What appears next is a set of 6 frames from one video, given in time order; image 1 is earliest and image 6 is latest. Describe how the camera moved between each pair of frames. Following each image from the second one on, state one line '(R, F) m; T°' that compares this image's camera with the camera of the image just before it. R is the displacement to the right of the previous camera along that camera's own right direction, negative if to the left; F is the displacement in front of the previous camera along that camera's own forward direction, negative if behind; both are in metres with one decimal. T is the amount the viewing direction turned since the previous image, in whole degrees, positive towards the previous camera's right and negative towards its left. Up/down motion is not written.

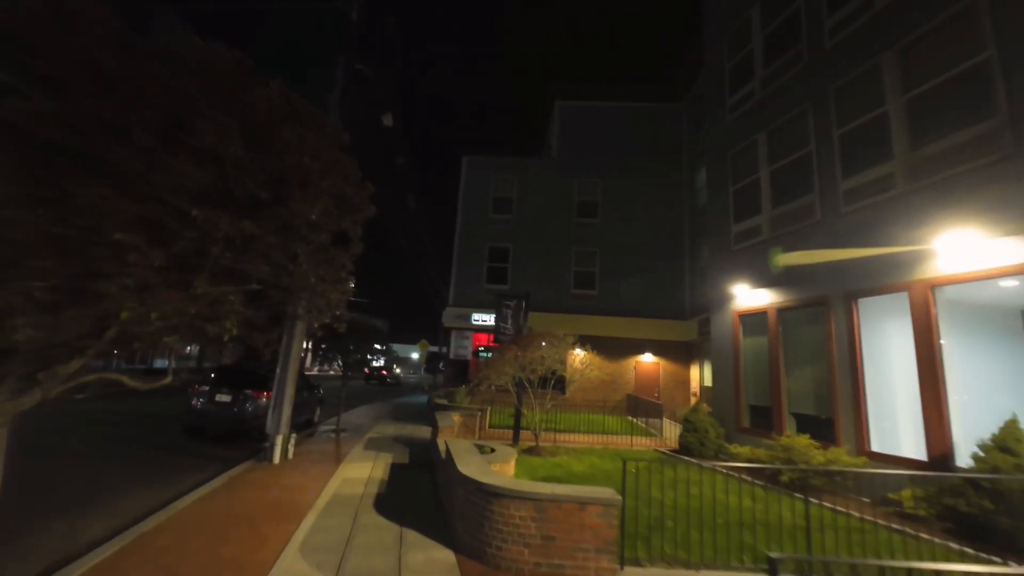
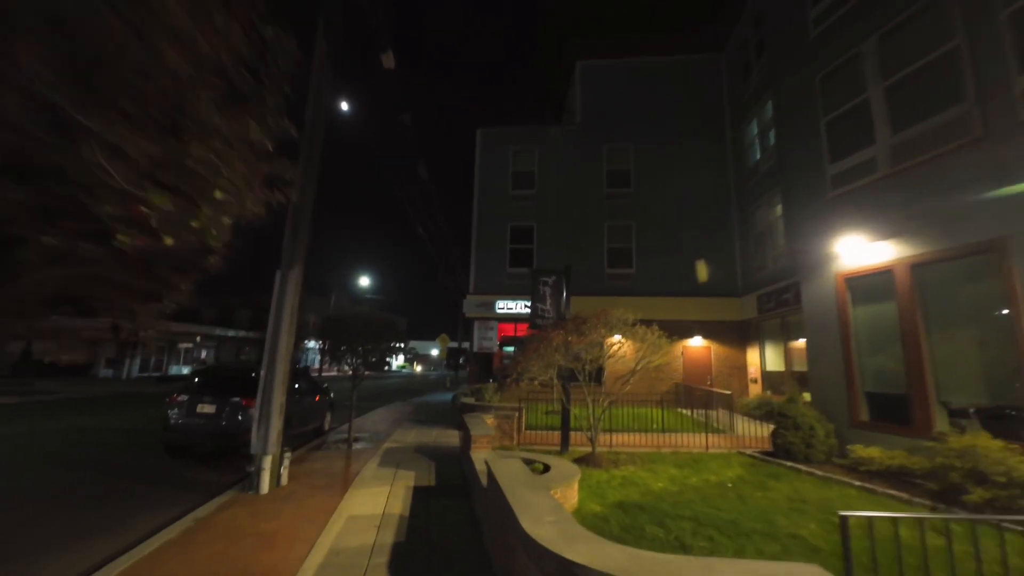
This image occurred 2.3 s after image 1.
(-0.6, +2.2) m; -2°
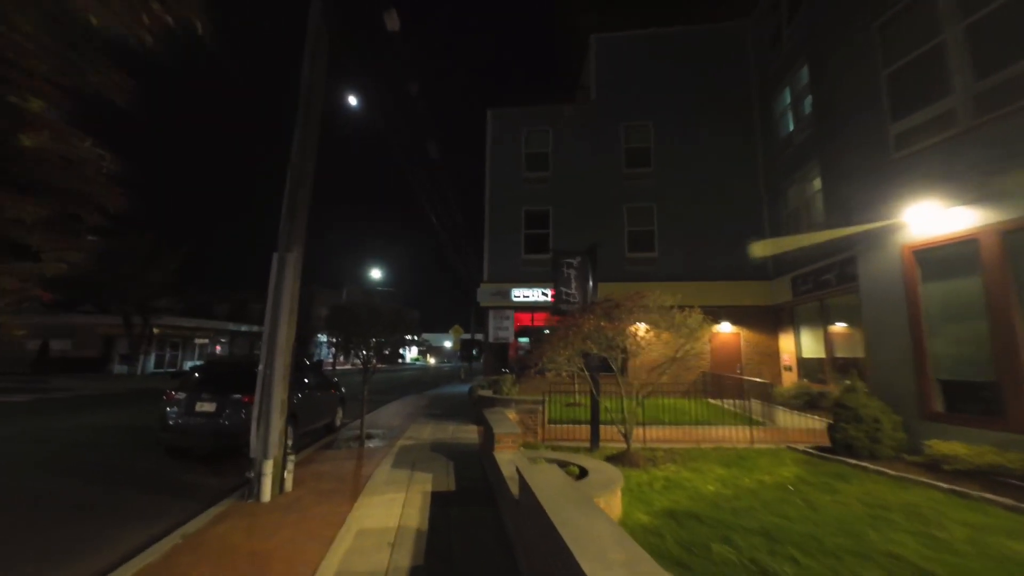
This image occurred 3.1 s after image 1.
(-0.2, +0.9) m; -1°
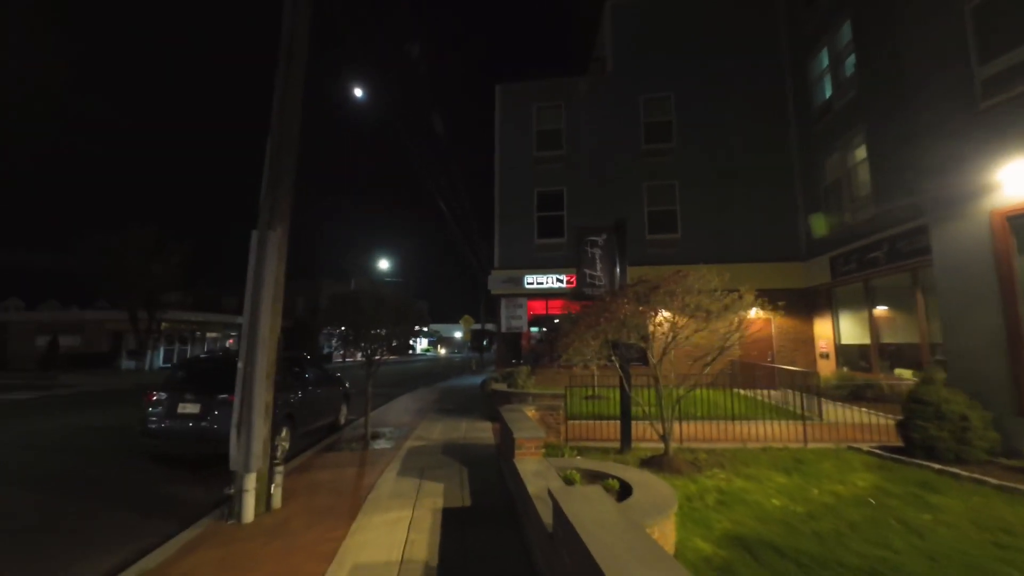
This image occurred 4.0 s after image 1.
(-0.2, +1.1) m; -1°
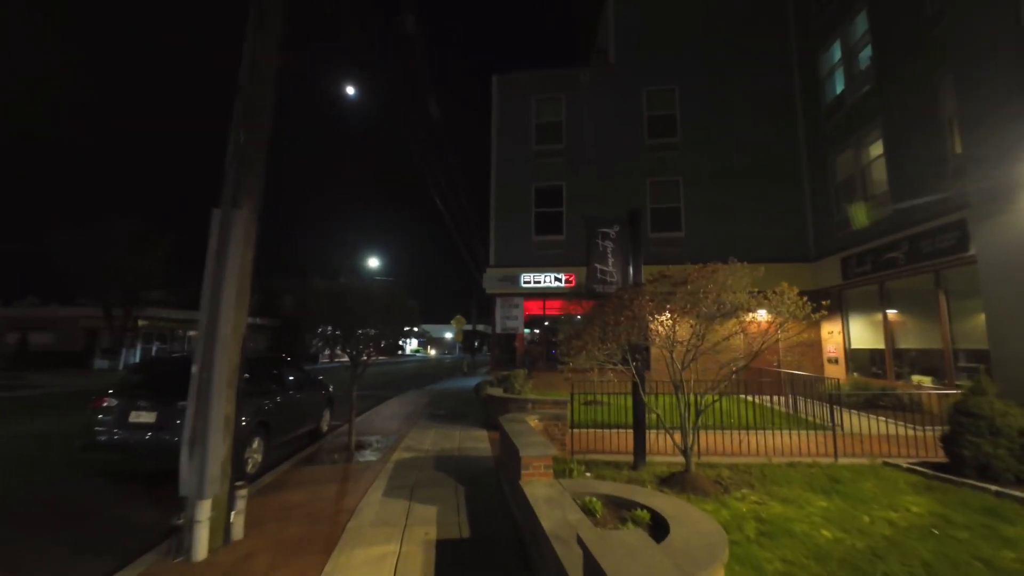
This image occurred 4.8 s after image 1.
(-0.2, +0.8) m; +1°
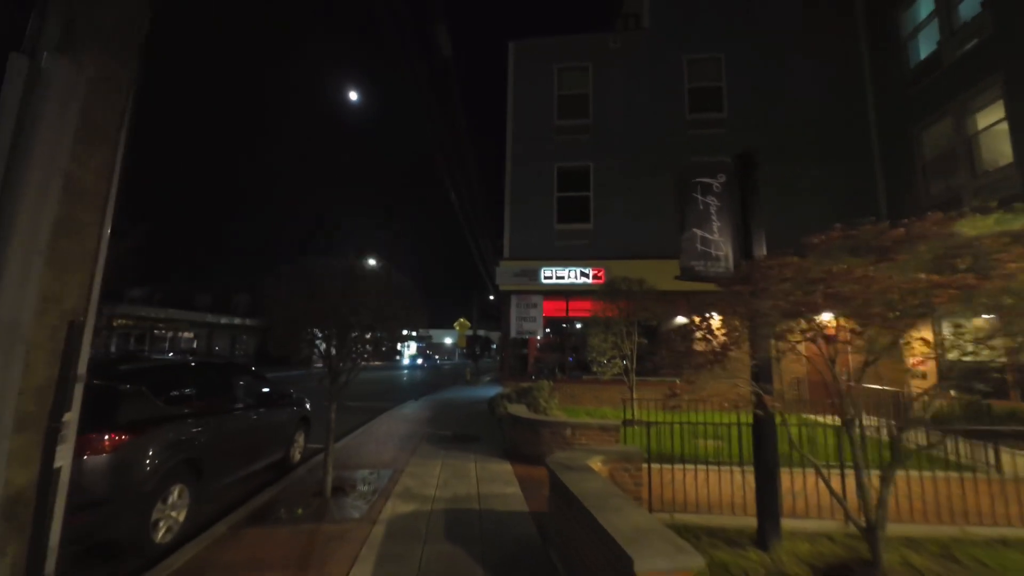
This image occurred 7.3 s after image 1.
(-0.6, +2.5) m; 0°
